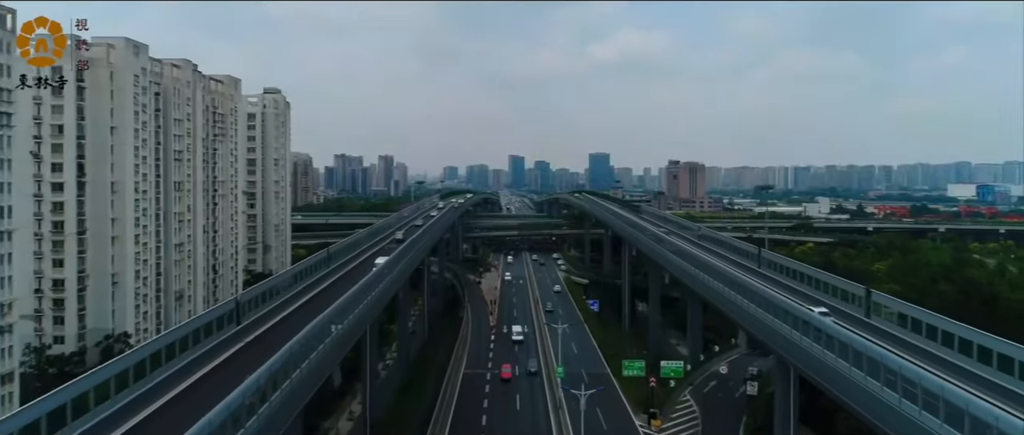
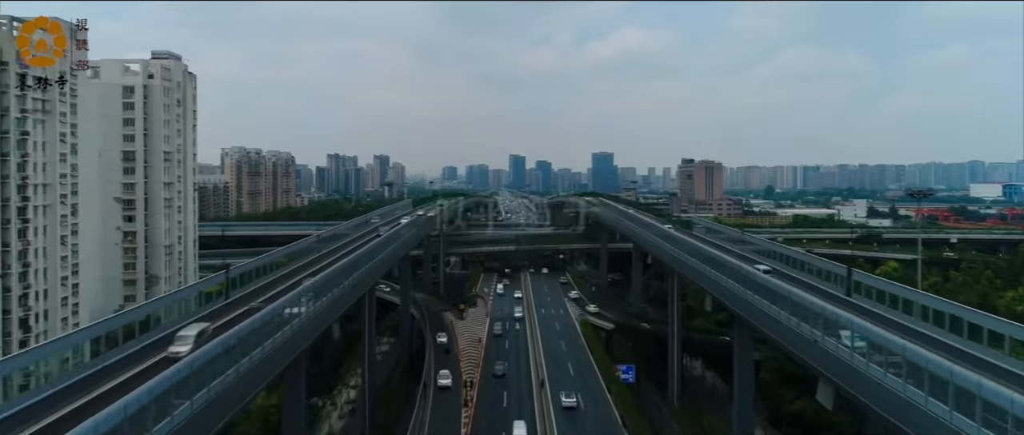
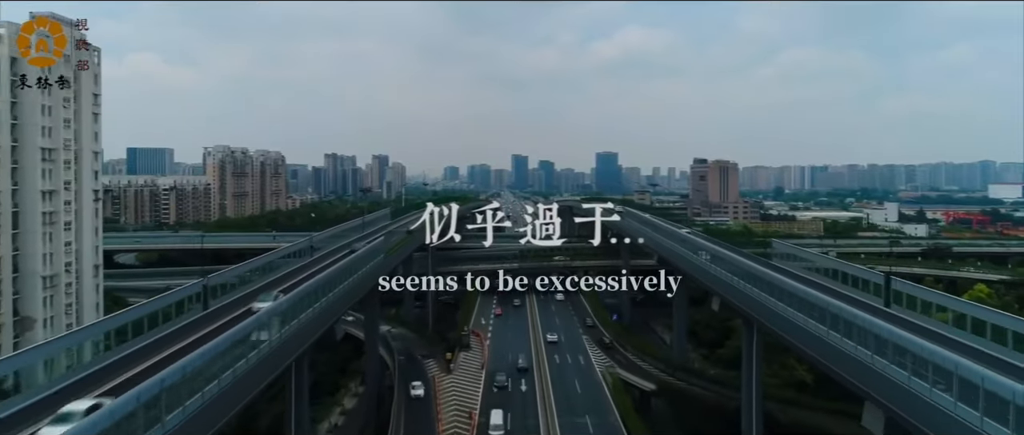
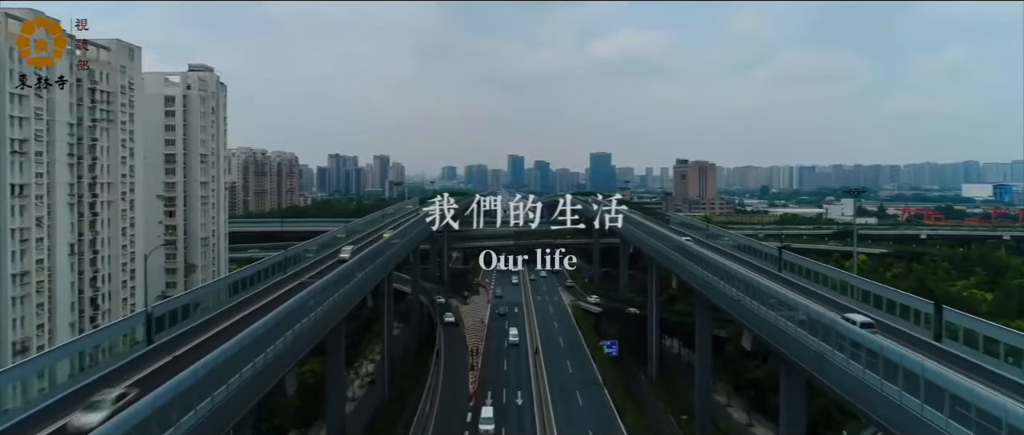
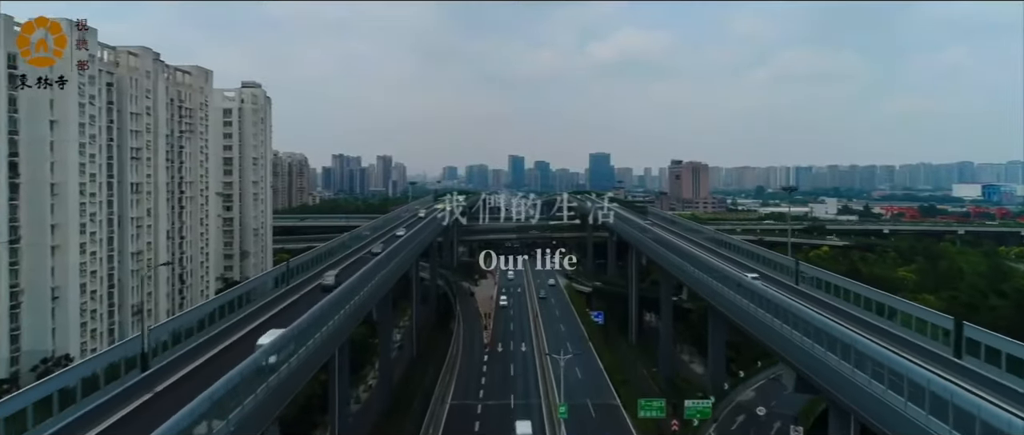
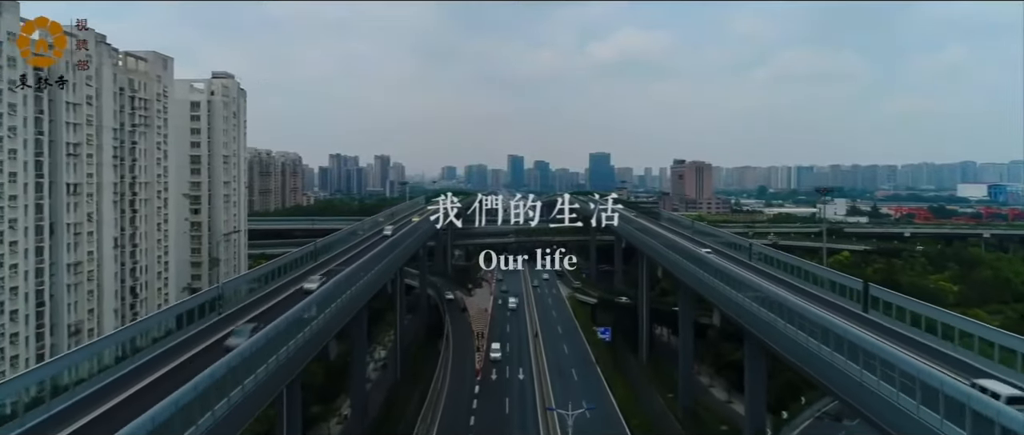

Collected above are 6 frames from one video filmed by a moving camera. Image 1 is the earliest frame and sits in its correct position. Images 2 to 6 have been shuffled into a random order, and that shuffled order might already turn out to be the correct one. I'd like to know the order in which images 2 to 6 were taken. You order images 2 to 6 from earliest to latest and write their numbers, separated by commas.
5, 6, 4, 2, 3
